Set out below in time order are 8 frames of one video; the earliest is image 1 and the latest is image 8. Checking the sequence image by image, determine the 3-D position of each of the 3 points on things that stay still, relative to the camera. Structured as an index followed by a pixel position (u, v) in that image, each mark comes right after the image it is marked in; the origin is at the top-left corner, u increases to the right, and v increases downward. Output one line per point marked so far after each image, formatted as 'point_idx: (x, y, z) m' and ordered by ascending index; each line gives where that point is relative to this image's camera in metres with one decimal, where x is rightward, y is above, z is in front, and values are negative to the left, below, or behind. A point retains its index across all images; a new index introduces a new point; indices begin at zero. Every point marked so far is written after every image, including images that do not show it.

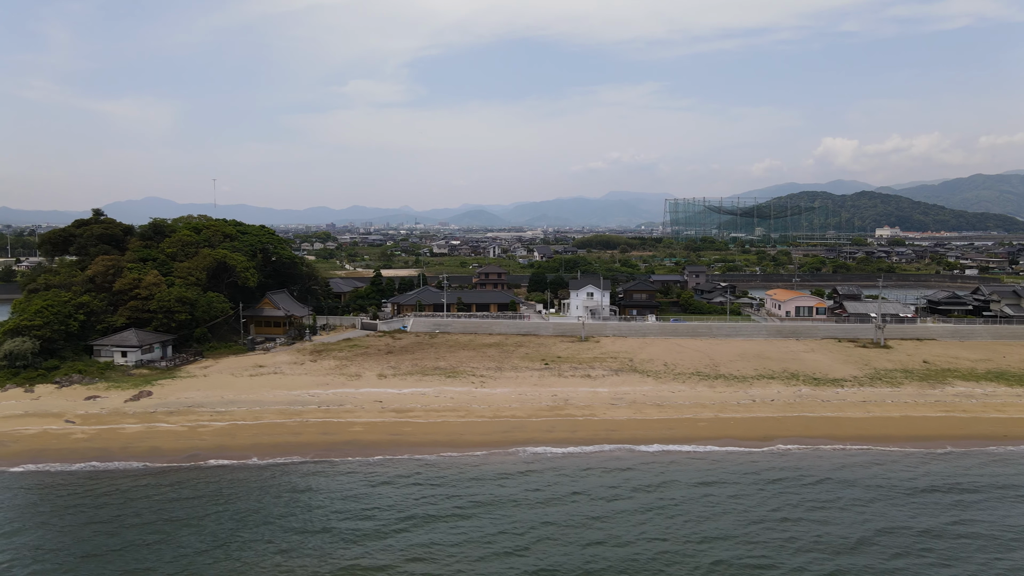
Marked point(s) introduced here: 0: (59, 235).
0: (-7.2, +0.8, +12.3) m
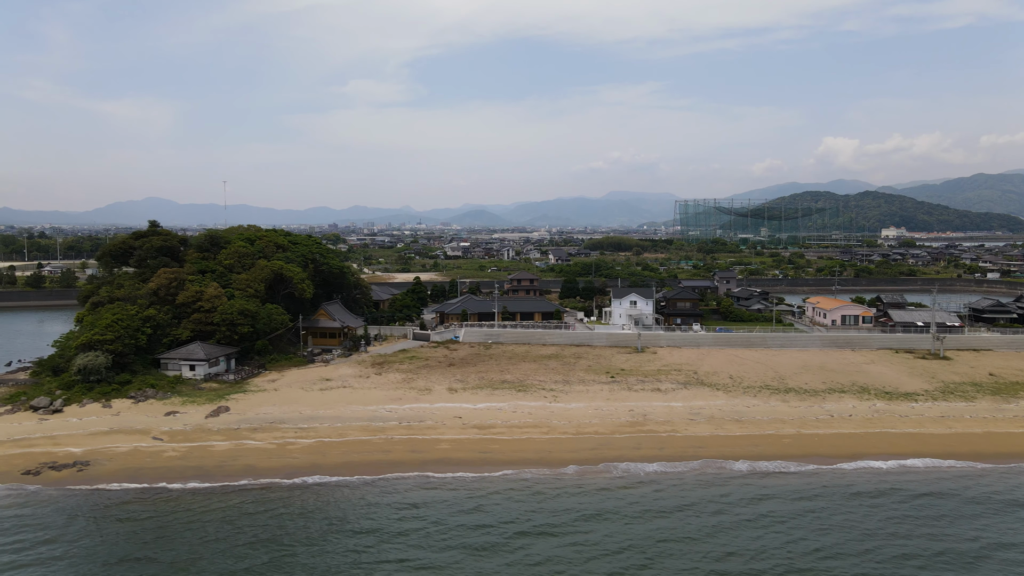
0: (-6.2, +0.6, +12.4) m
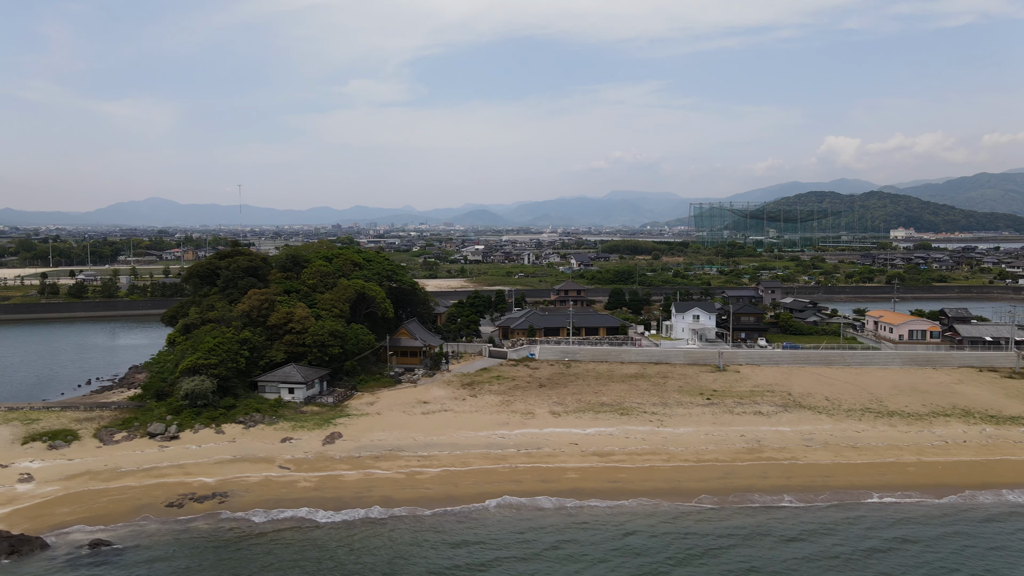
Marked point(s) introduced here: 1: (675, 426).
0: (-4.9, +0.3, +12.4) m
1: (+2.0, -1.7, +9.6) m
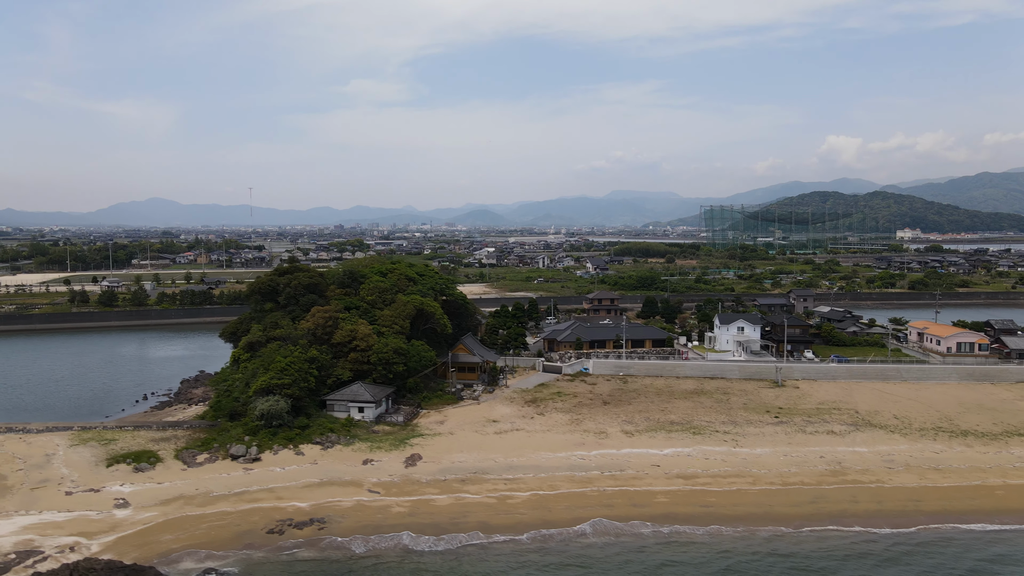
0: (-4.0, +0.1, +12.5) m
1: (+3.0, -2.0, +9.6) m
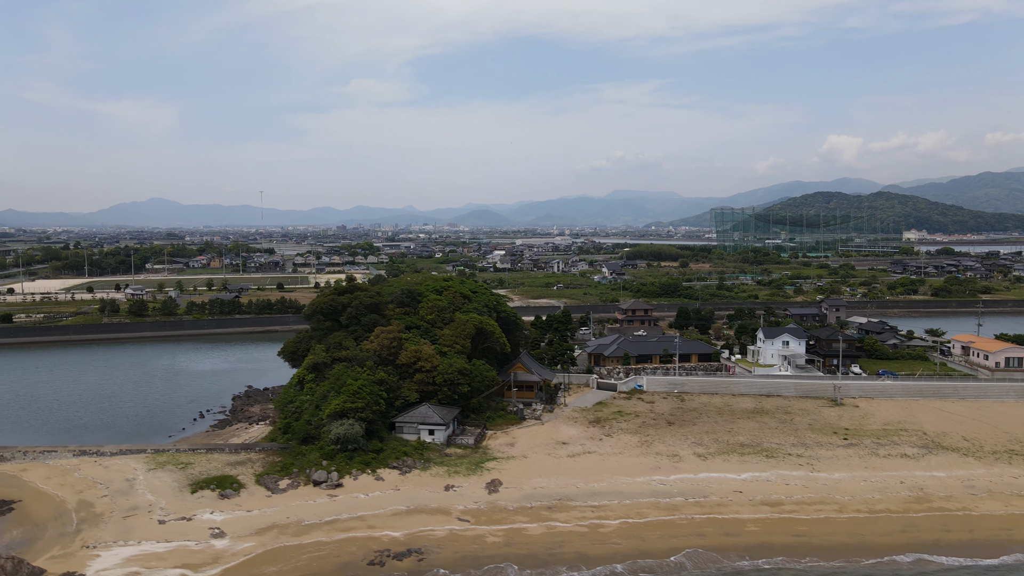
0: (-3.0, -0.3, +12.5) m
1: (+3.9, -2.3, +9.6) m
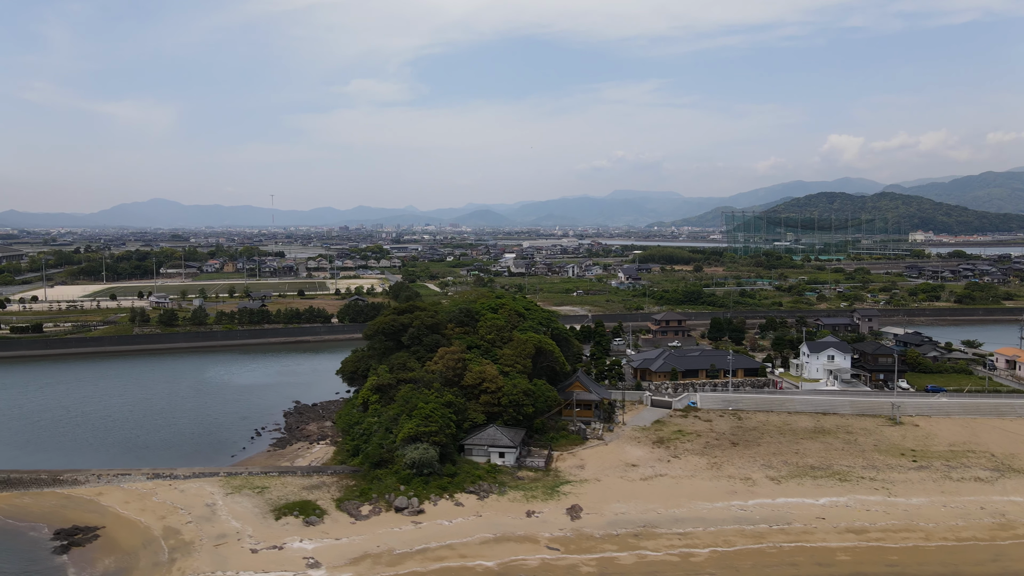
0: (-2.0, -0.6, +12.5) m
1: (+4.9, -2.6, +9.6) m
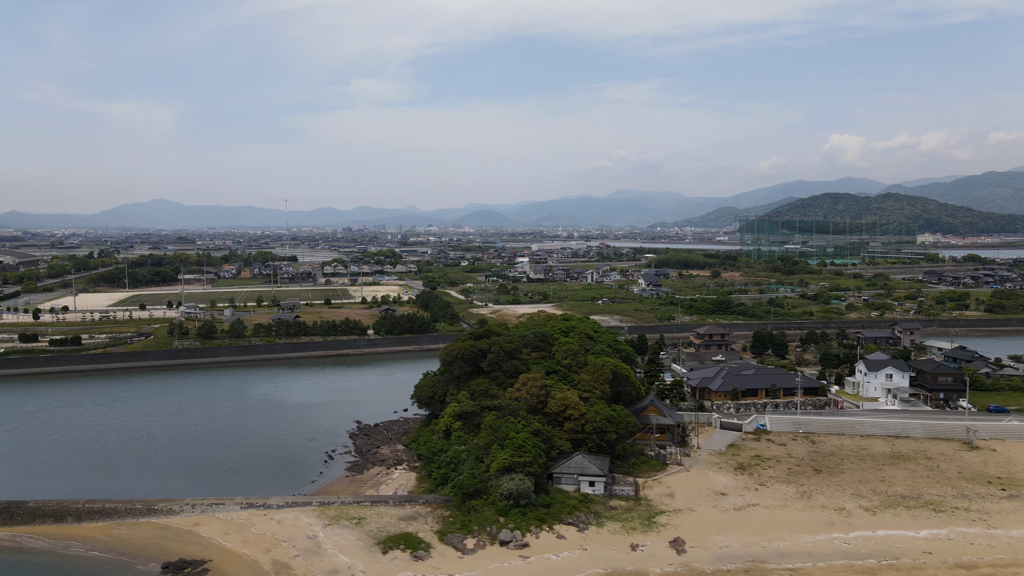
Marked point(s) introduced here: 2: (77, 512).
0: (-0.8, -1.0, +12.6) m
1: (+6.1, -3.0, +9.6) m
2: (-5.8, -3.0, +10.3) m
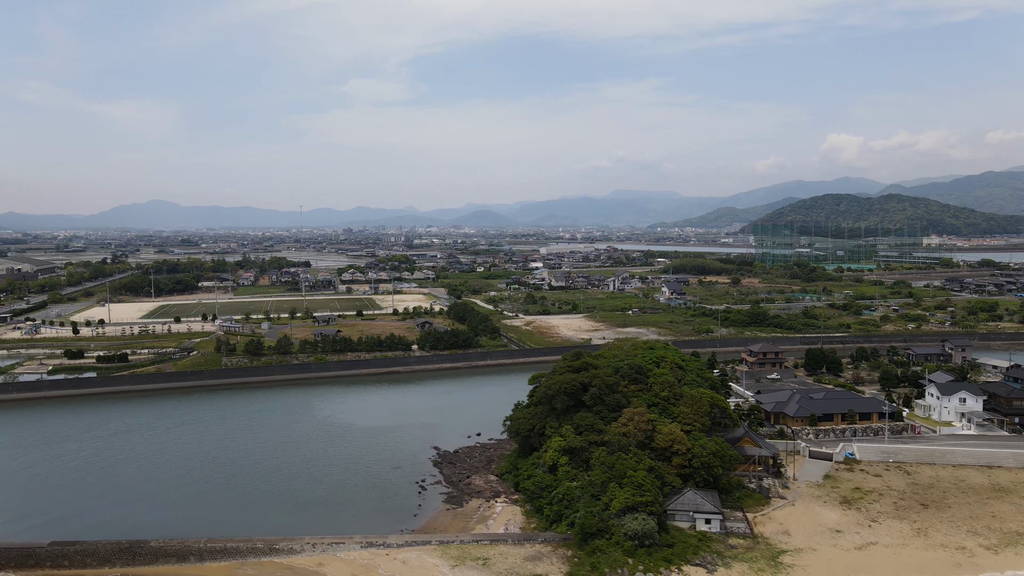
0: (+0.8, -1.5, +12.6) m
1: (+7.7, -3.5, +9.7) m
2: (-4.2, -3.5, +10.4) m
